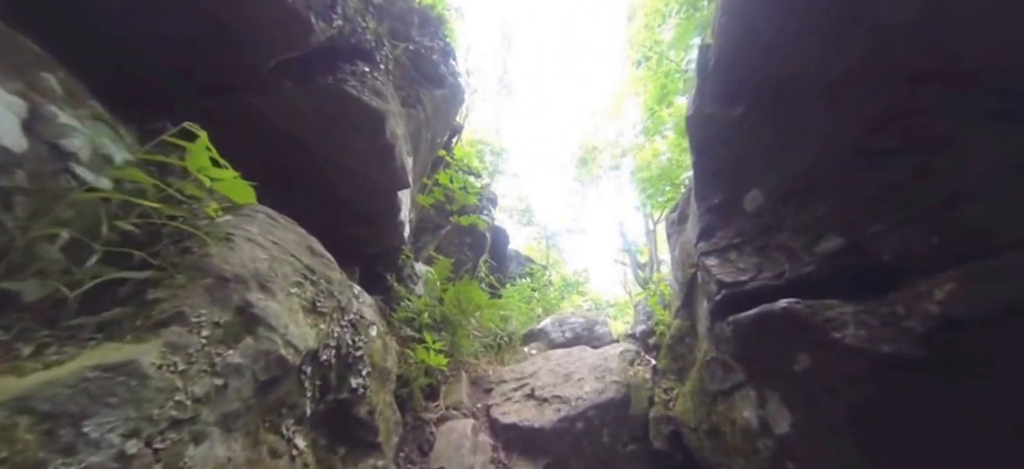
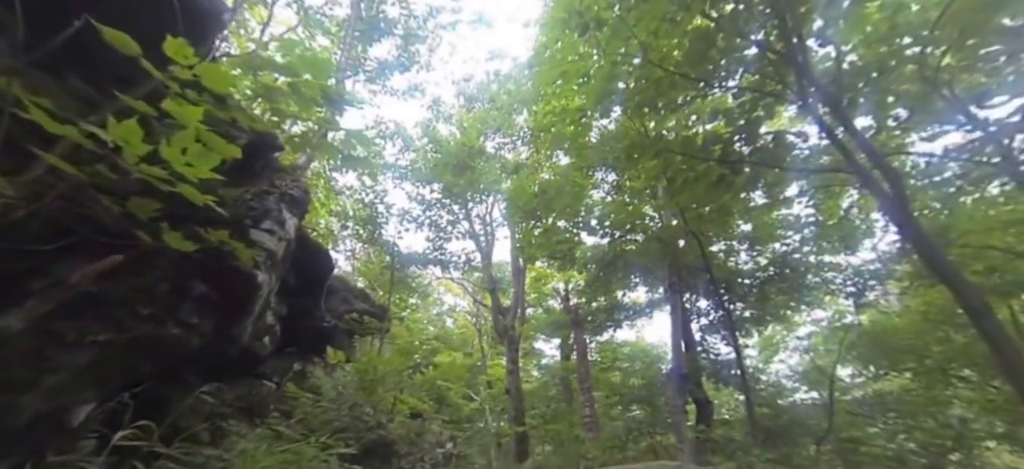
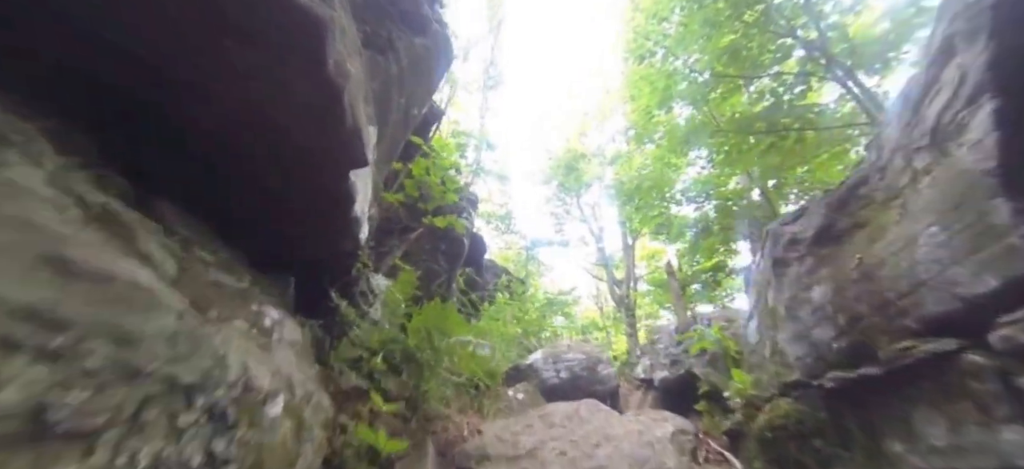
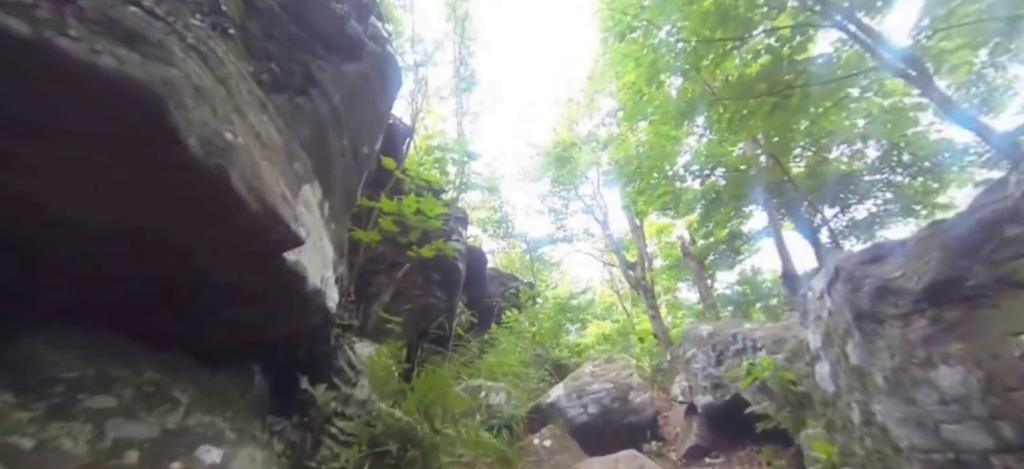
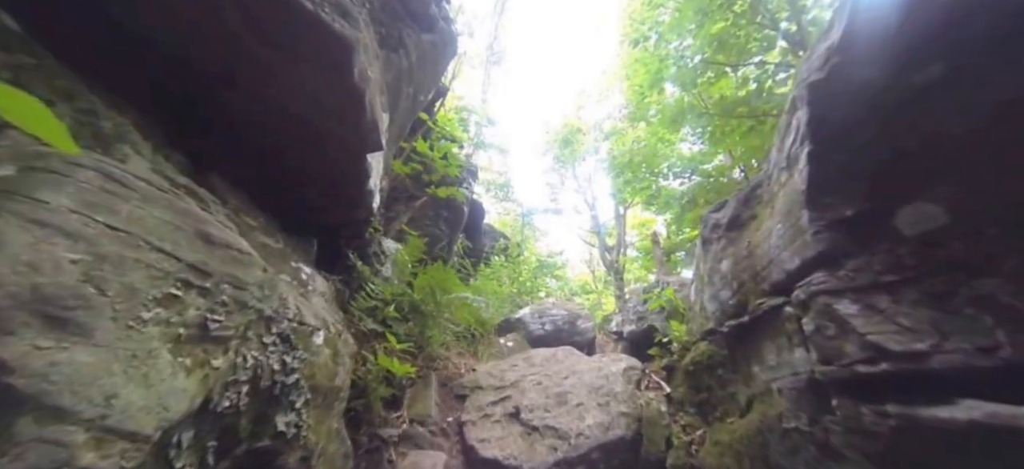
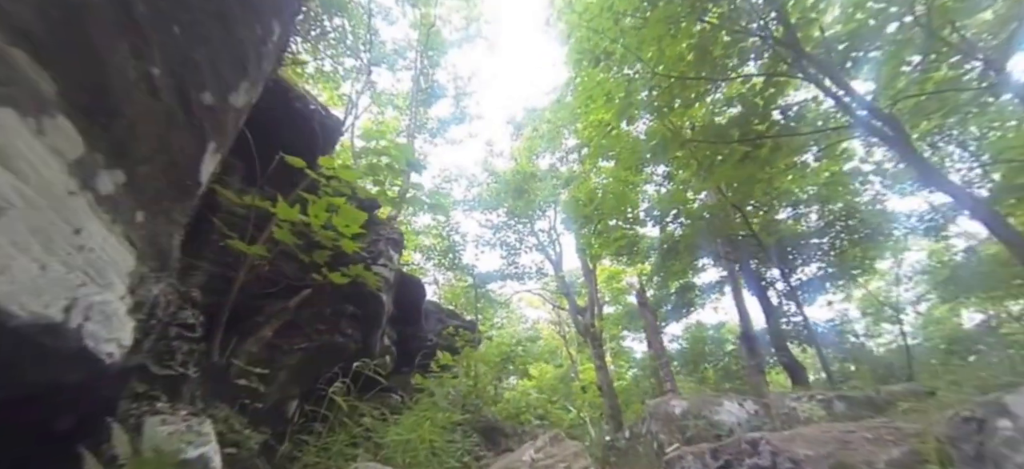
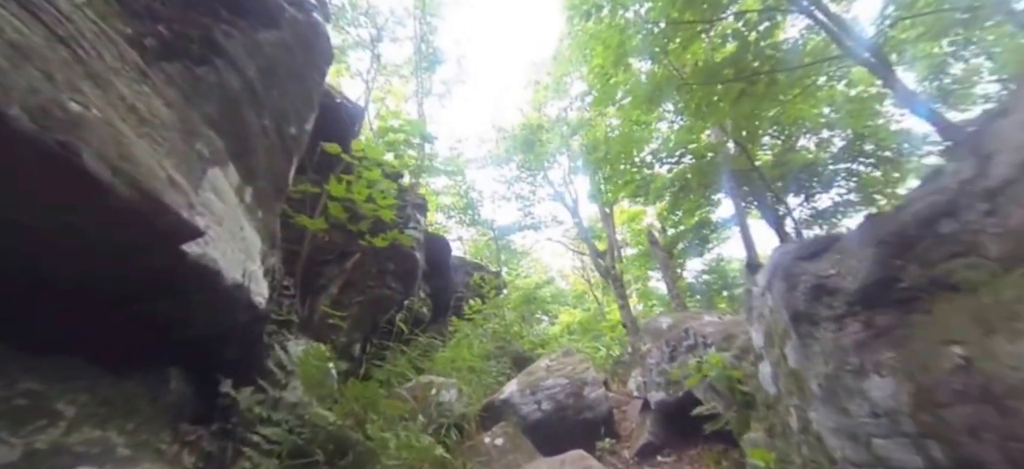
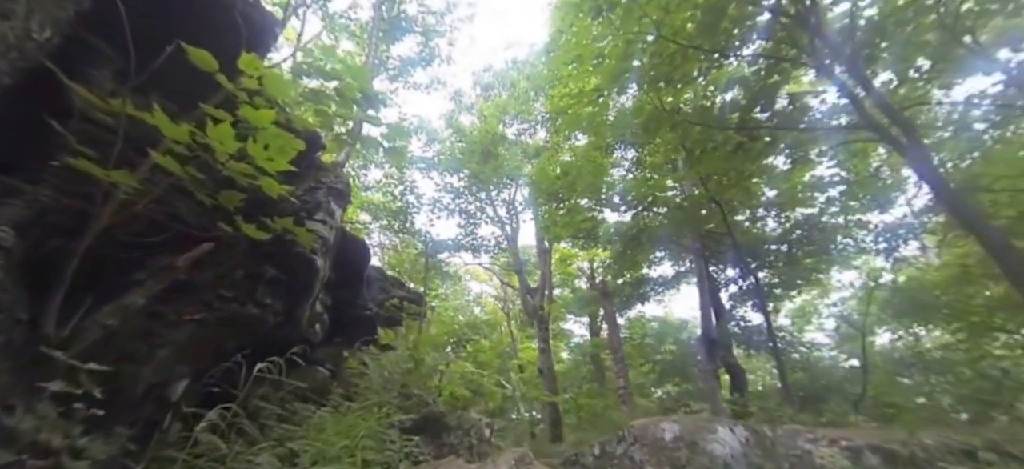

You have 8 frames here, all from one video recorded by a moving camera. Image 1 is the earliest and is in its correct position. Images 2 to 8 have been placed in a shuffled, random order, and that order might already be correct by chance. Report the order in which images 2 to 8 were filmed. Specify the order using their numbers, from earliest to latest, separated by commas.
5, 3, 4, 7, 6, 8, 2
